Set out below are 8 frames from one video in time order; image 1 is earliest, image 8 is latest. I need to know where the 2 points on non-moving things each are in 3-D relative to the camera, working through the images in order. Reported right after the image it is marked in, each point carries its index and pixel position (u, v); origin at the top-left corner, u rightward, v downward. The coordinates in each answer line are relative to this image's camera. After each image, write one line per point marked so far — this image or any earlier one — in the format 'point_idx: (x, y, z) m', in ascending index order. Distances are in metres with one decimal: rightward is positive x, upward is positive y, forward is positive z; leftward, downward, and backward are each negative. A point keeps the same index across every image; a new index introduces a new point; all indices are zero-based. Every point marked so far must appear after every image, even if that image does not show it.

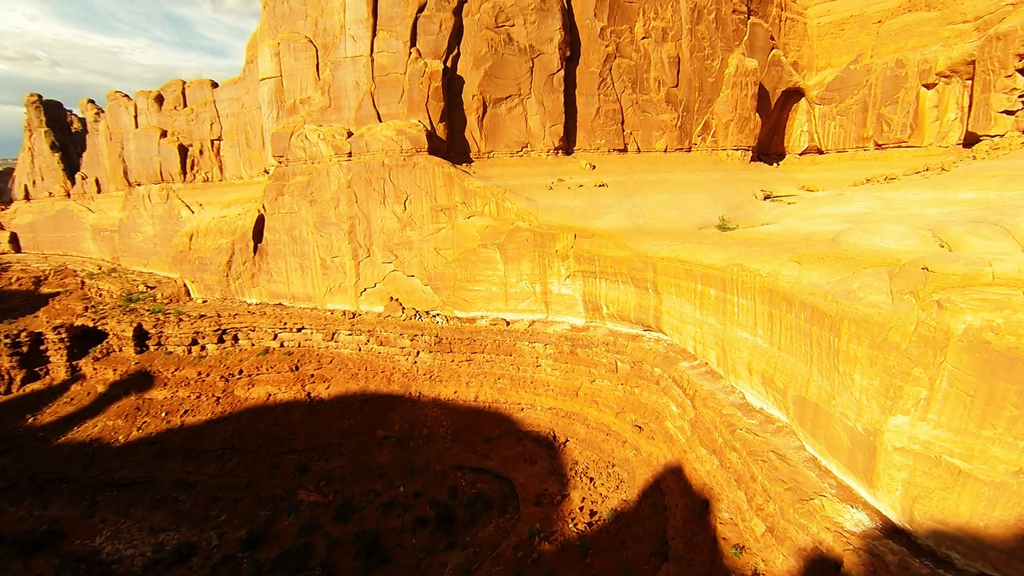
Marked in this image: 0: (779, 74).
0: (+9.5, +7.6, +14.7) m
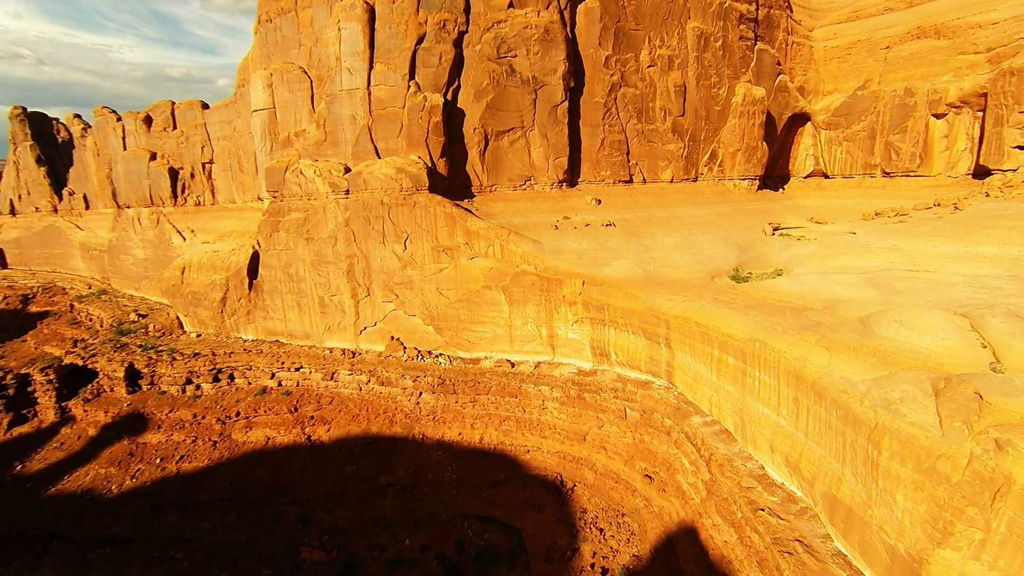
0: (+9.5, +6.5, +14.4) m
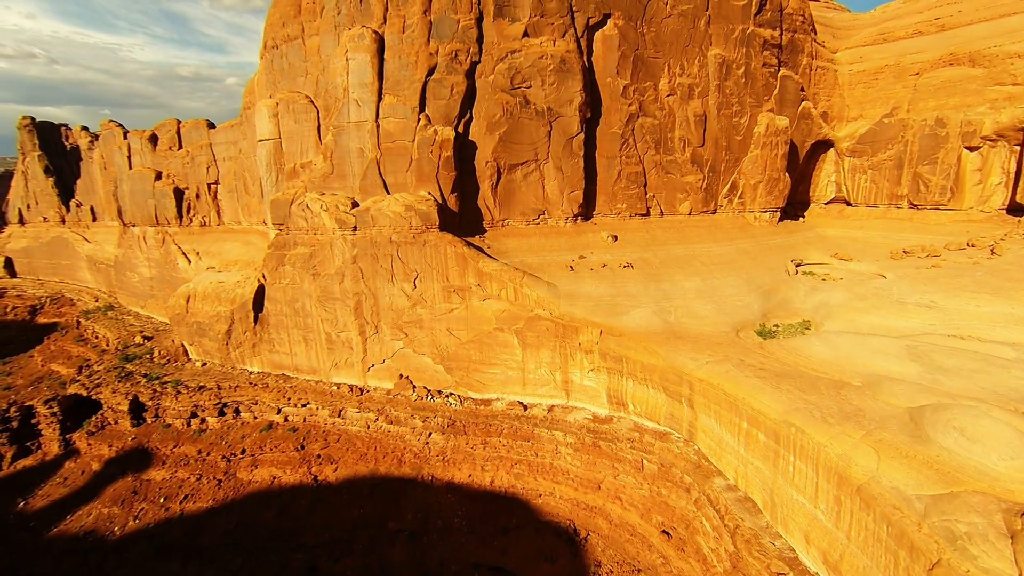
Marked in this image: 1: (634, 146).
0: (+9.9, +5.4, +13.8) m
1: (+3.6, +4.2, +12.2) m
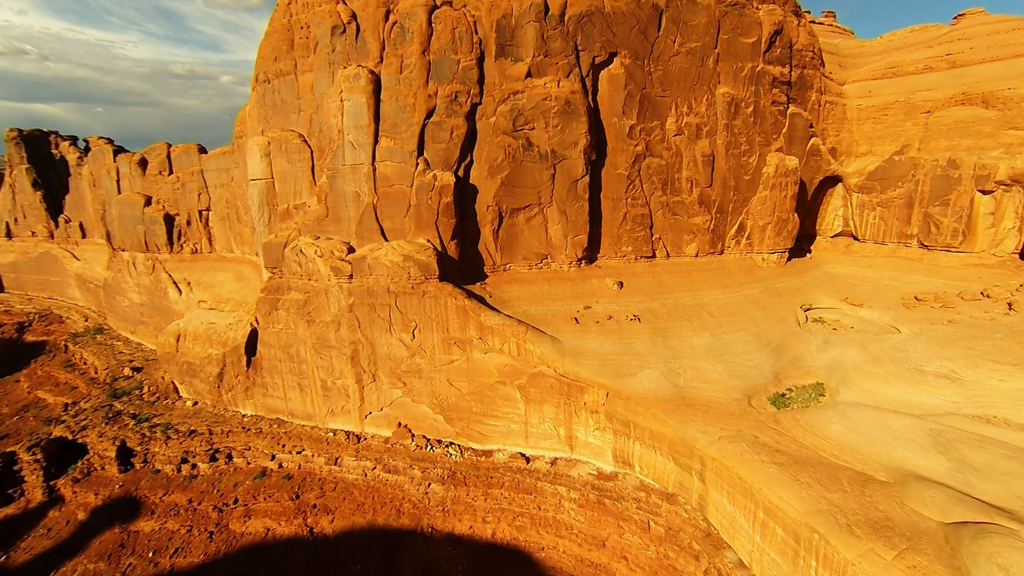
0: (+10.0, +4.1, +13.5) m
1: (+3.6, +2.8, +11.8) m
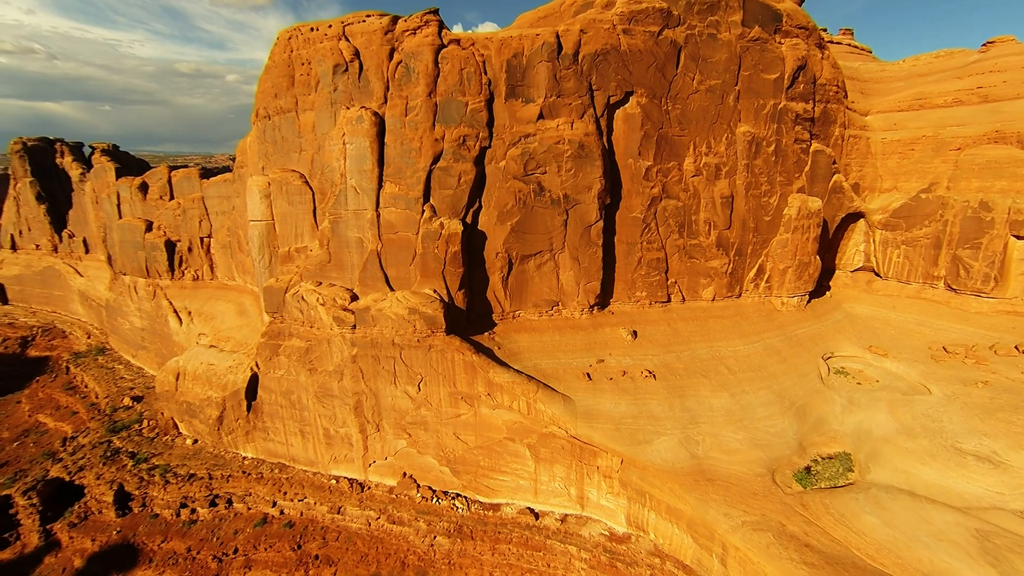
0: (+10.2, +2.7, +13.0) m
1: (+3.9, +1.5, +11.3) m
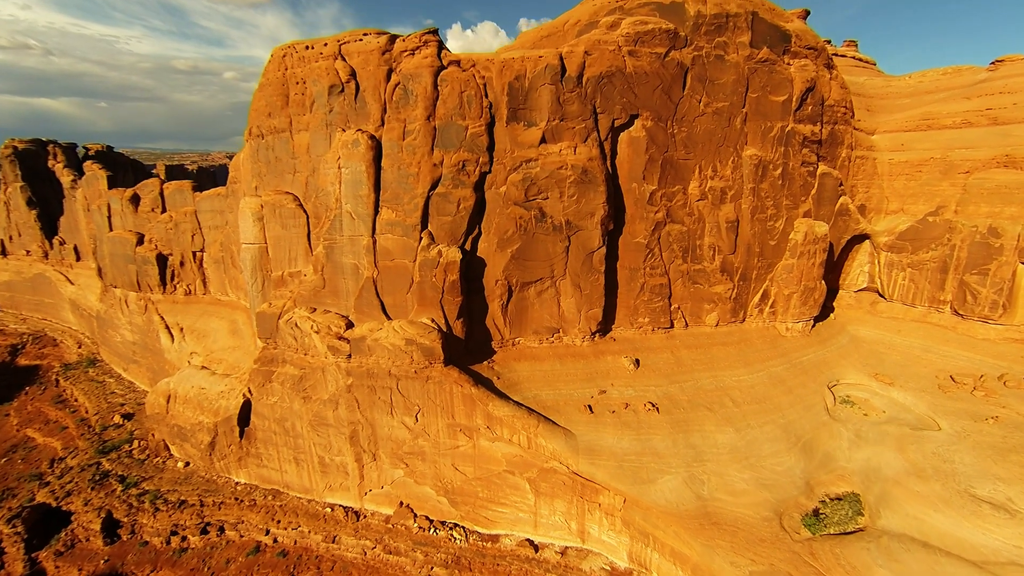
0: (+10.2, +2.0, +12.7) m
1: (+3.9, +0.8, +11.1) m
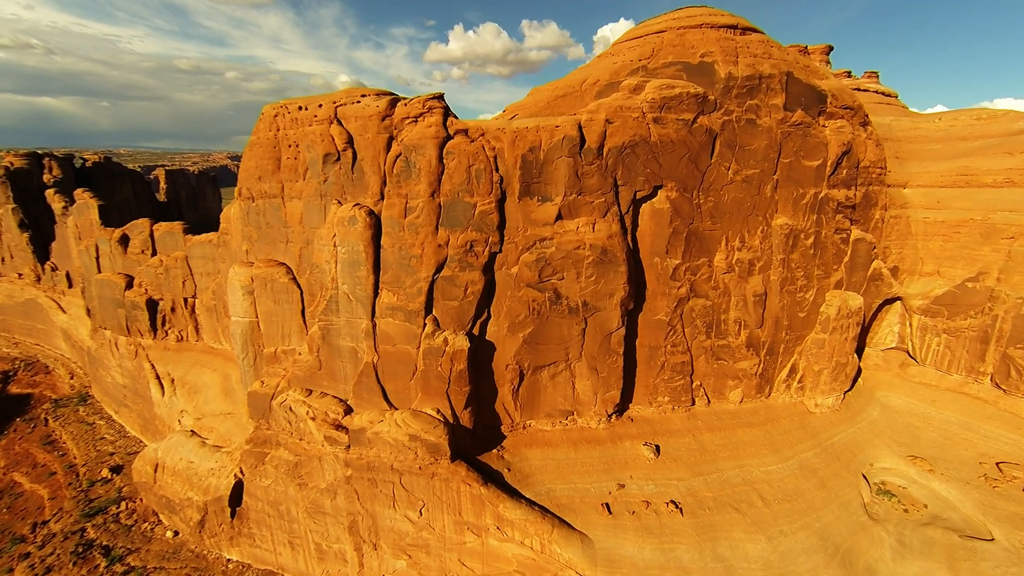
0: (+10.5, +0.1, +11.9) m
1: (+4.2, -1.1, +10.3) m
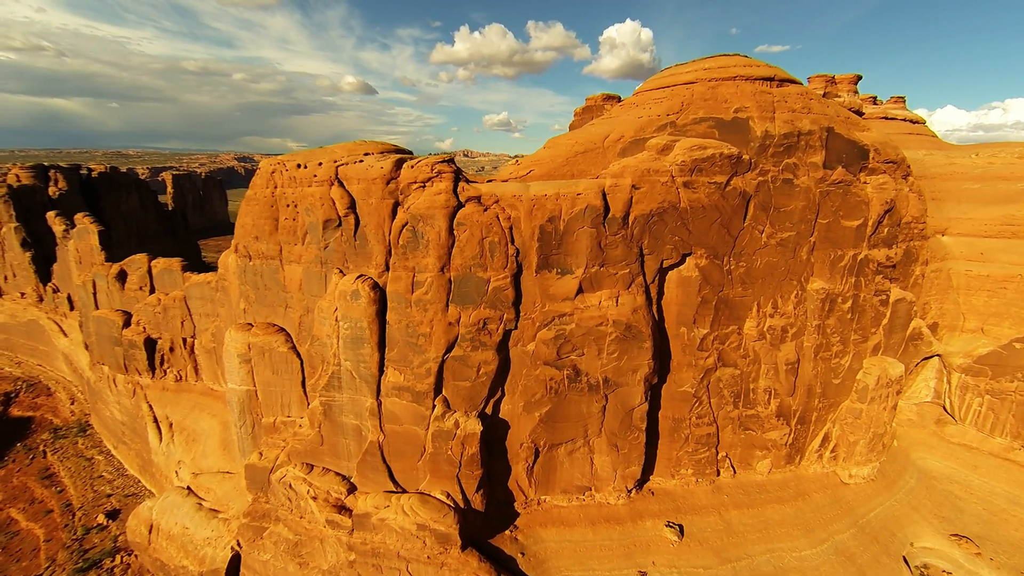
0: (+10.9, -1.5, +11.1) m
1: (+4.5, -2.7, +9.6) m
